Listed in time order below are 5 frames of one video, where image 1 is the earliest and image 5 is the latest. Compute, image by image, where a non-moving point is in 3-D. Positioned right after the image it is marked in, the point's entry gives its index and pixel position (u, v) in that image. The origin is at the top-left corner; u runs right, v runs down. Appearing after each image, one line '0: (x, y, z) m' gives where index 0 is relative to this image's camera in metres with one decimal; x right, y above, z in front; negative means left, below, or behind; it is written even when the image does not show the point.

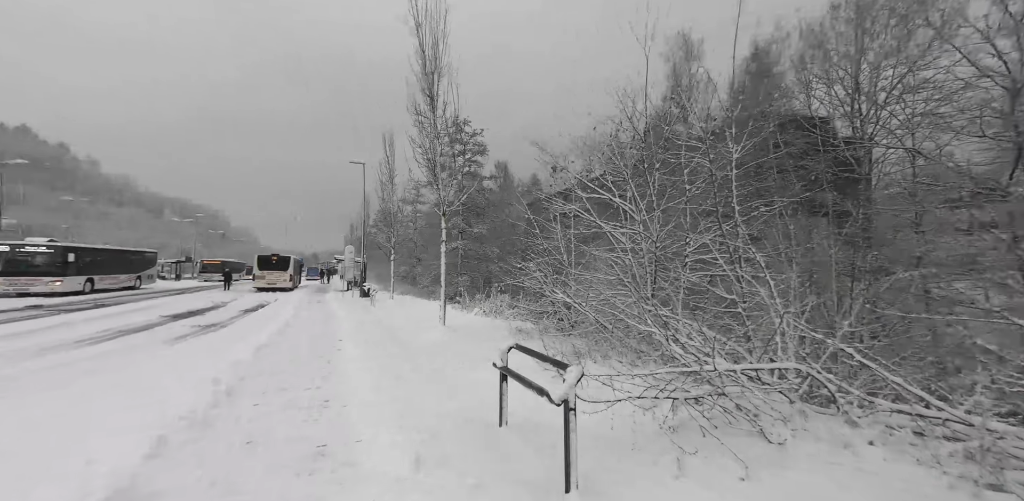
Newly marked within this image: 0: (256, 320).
0: (-8.2, -2.2, +12.0) m
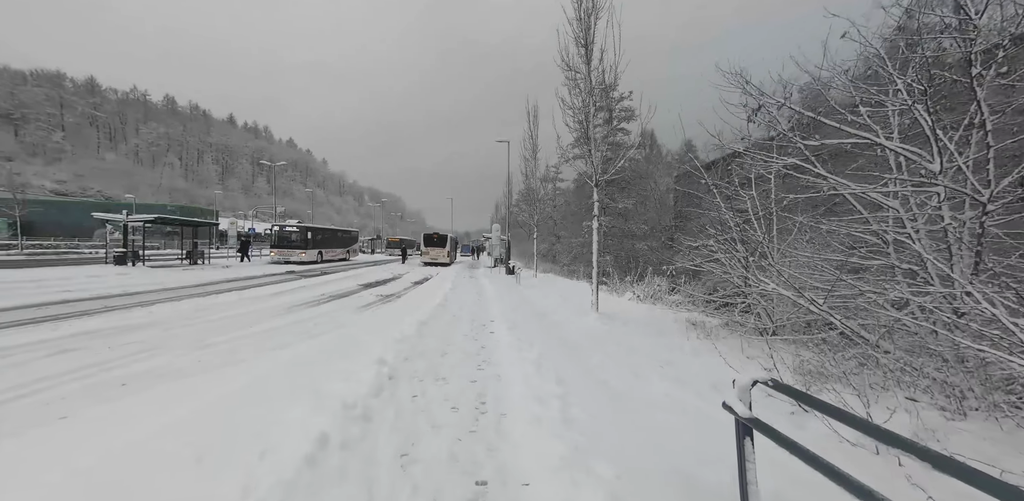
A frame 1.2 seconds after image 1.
0: (-3.2, -1.5, +13.2) m
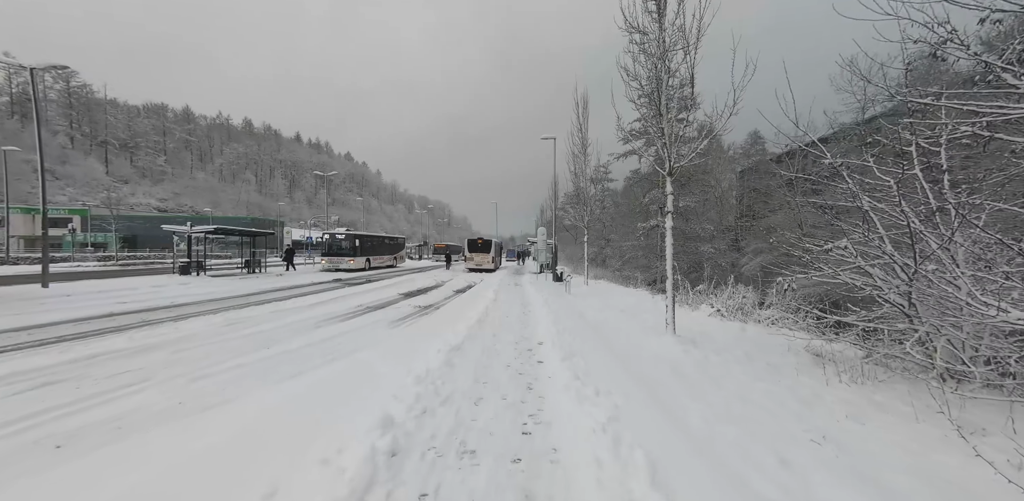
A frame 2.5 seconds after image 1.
0: (-1.5, -1.7, +12.1) m
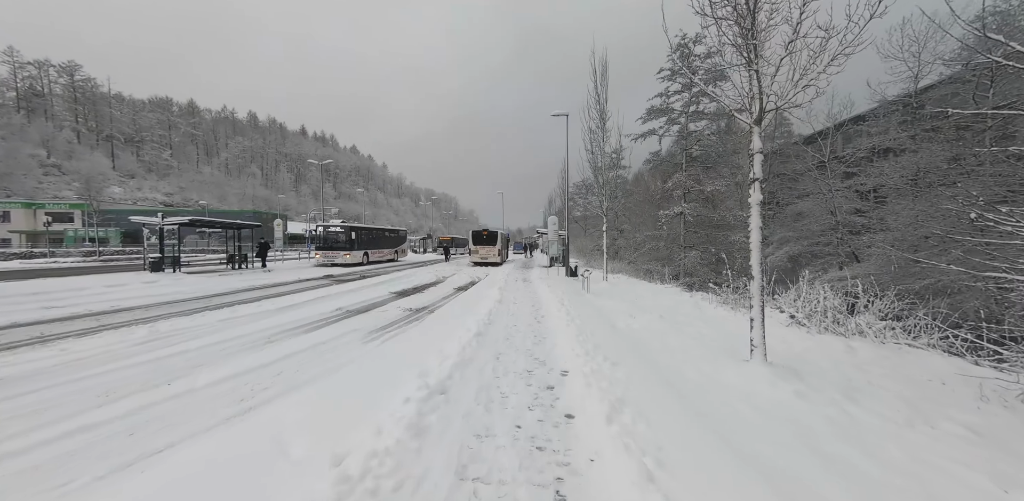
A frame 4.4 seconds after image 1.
0: (-1.3, -1.5, +10.0) m
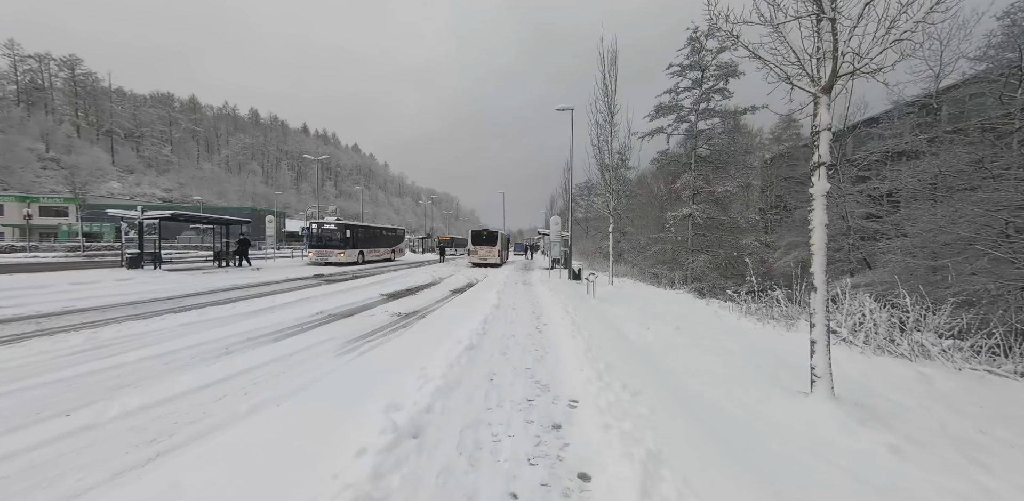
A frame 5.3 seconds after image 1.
0: (-1.3, -1.5, +9.0) m
